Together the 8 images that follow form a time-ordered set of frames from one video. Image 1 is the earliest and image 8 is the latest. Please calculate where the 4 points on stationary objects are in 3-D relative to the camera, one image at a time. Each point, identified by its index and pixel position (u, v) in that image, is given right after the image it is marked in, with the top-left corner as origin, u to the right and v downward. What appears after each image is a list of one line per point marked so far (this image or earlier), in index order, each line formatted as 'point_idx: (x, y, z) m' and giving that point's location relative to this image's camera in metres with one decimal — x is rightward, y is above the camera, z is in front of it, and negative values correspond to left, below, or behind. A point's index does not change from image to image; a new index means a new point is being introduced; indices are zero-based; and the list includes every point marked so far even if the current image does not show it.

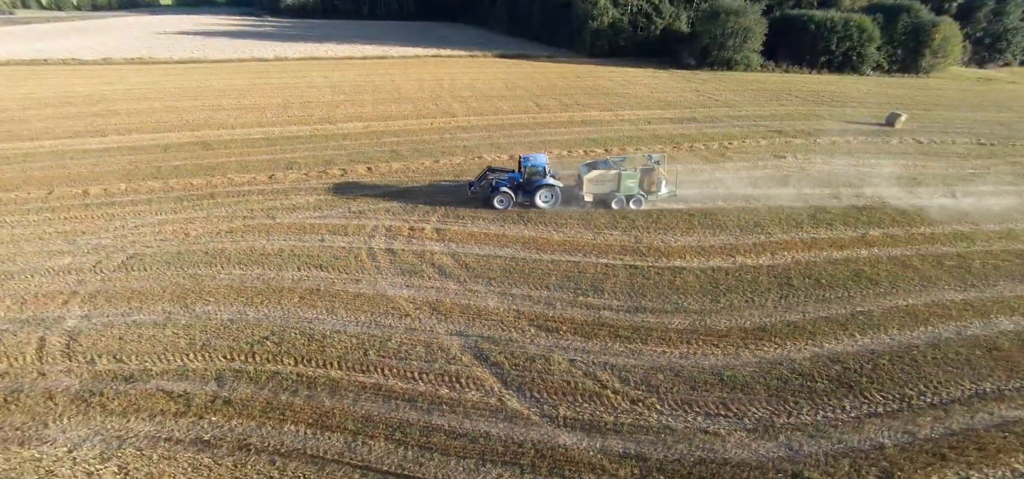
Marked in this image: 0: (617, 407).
0: (+1.6, -2.7, +8.9) m
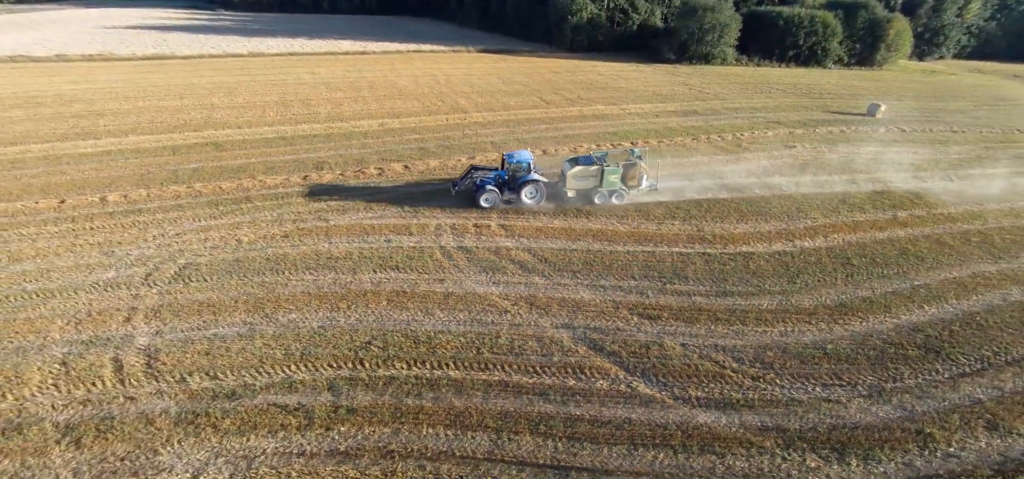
0: (+3.9, -2.5, +9.5) m
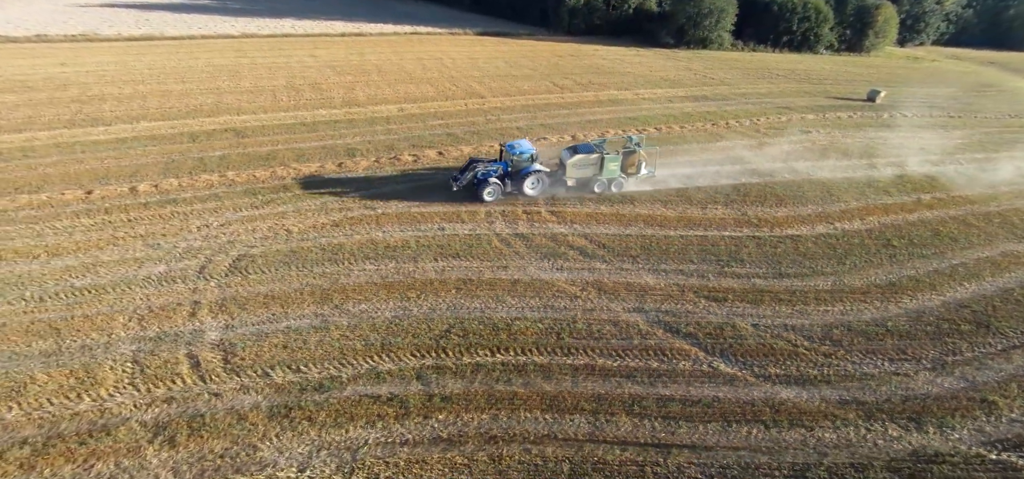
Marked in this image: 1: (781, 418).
0: (+5.5, -2.2, +10.1) m
1: (+4.4, -2.9, +9.2) m
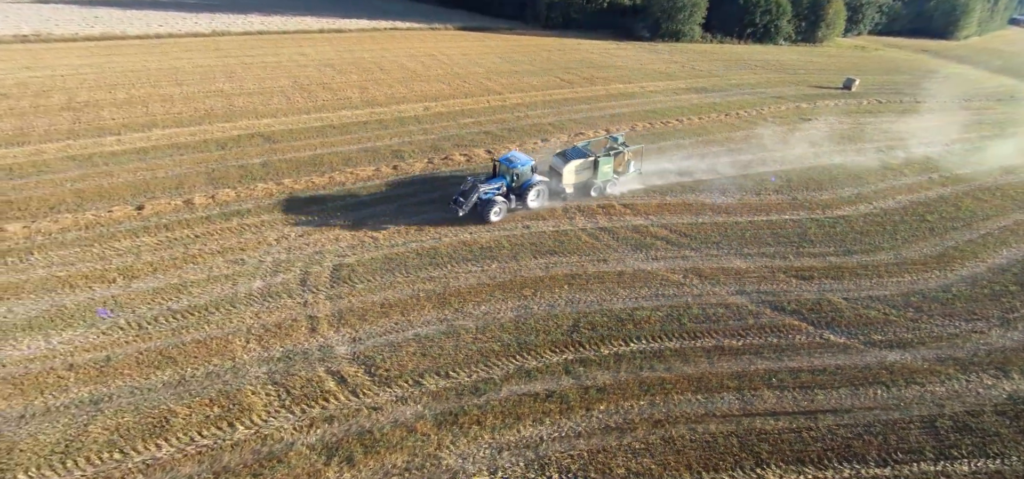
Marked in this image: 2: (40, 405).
0: (+8.1, -1.8, +11.4) m
1: (+7.2, -2.6, +10.4) m
2: (-8.0, -2.8, +9.3) m
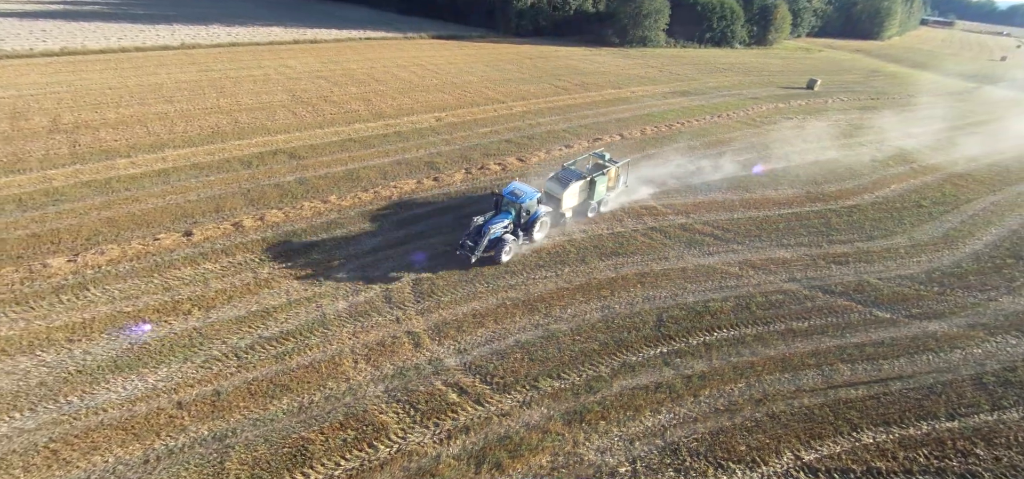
0: (+10.0, -1.4, +13.0) m
1: (+9.2, -2.3, +11.9) m
2: (-5.7, -3.4, +9.1) m
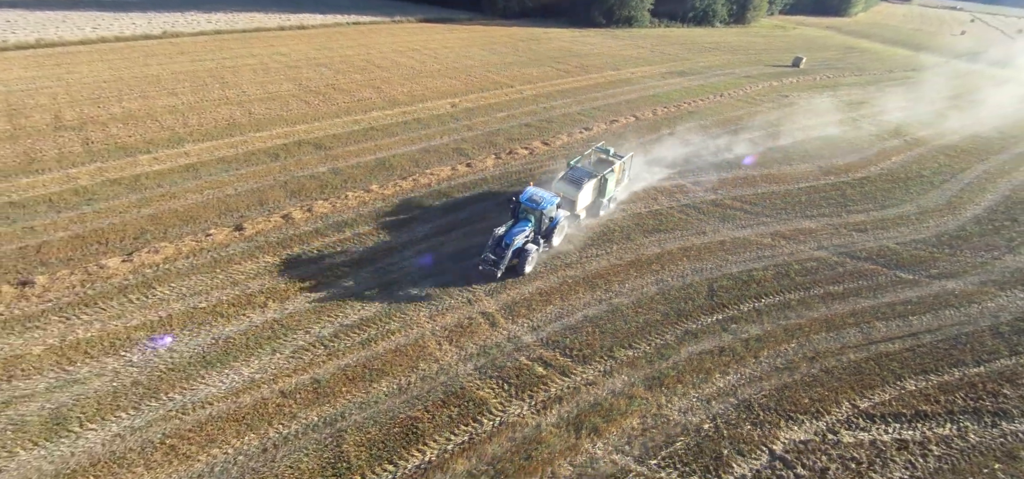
0: (+11.3, -0.5, +14.3) m
1: (+10.7, -1.4, +13.2) m
2: (-3.9, -3.3, +9.4) m
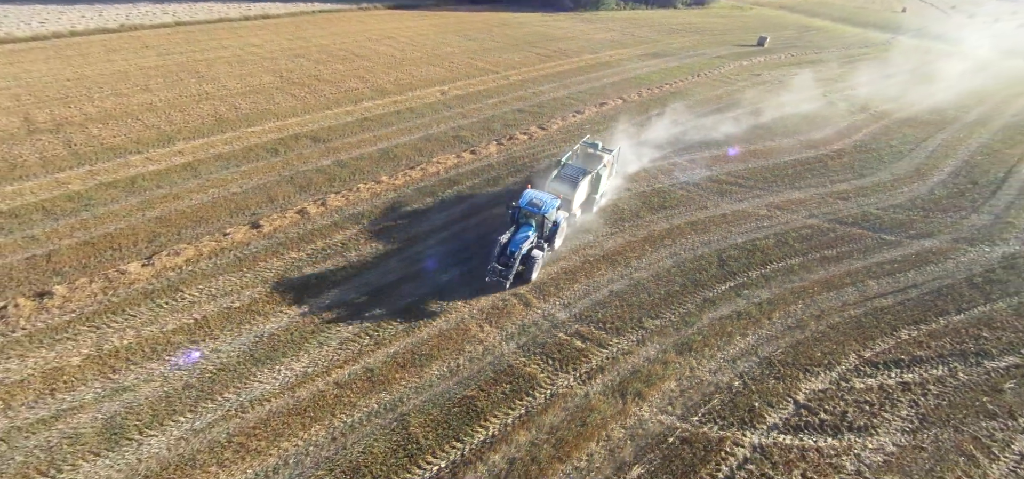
0: (+11.7, +0.5, +15.8) m
1: (+11.2, -0.4, +14.6) m
2: (-2.9, -3.2, +9.6) m
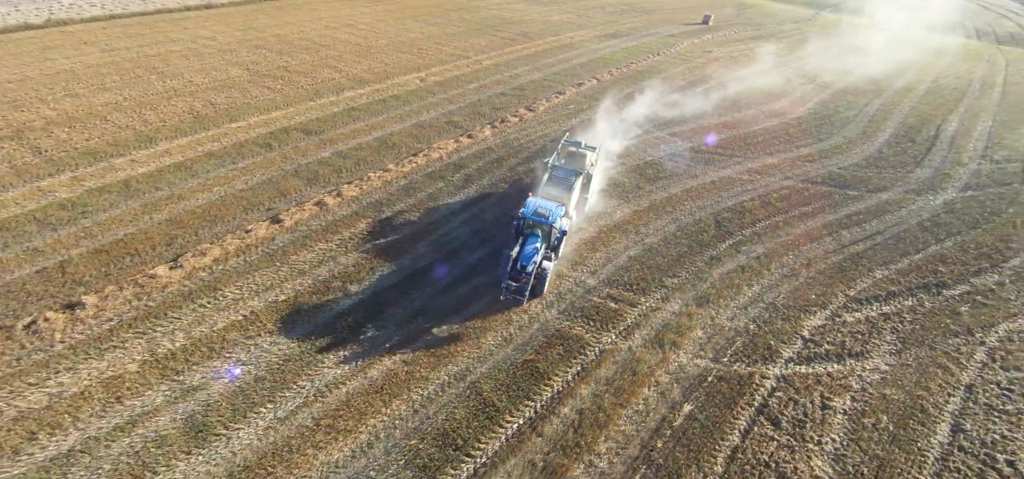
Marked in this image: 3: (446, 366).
0: (+11.7, +2.0, +17.9) m
1: (+11.5, +1.0, +16.8) m
2: (-1.7, -2.8, +10.2) m
3: (-1.3, -2.4, +10.8) m
